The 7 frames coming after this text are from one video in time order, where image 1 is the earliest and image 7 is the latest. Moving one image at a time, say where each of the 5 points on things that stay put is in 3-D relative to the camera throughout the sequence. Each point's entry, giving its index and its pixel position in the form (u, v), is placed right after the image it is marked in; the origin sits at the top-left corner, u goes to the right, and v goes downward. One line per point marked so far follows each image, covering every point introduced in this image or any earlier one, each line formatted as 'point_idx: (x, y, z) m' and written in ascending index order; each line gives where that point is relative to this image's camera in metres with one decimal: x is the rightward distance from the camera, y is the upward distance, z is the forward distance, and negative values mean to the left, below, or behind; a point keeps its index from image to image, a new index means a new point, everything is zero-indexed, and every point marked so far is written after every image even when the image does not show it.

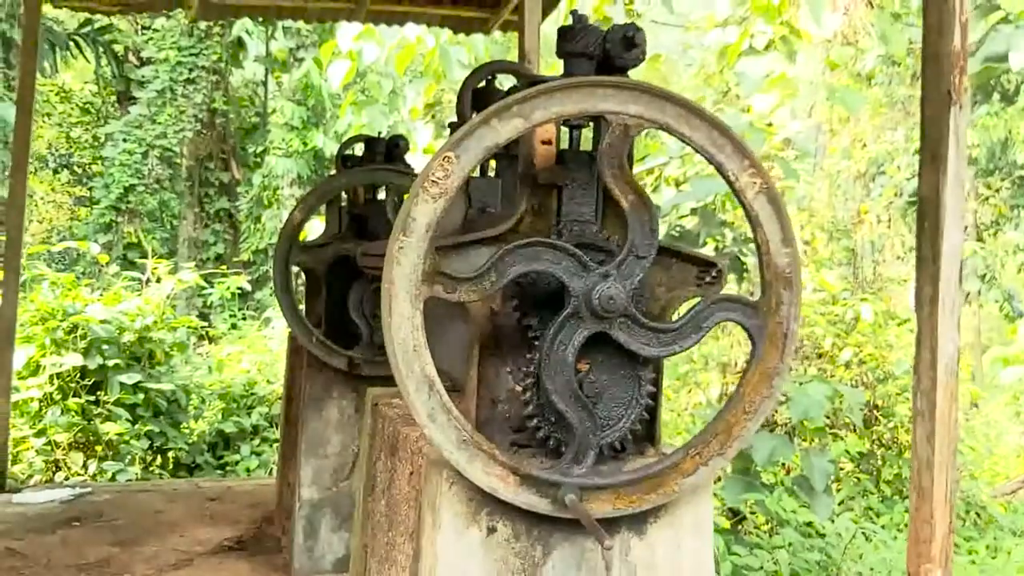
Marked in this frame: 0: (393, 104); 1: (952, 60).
0: (-0.8, +1.2, +6.4) m
1: (+1.0, +0.5, +2.2) m
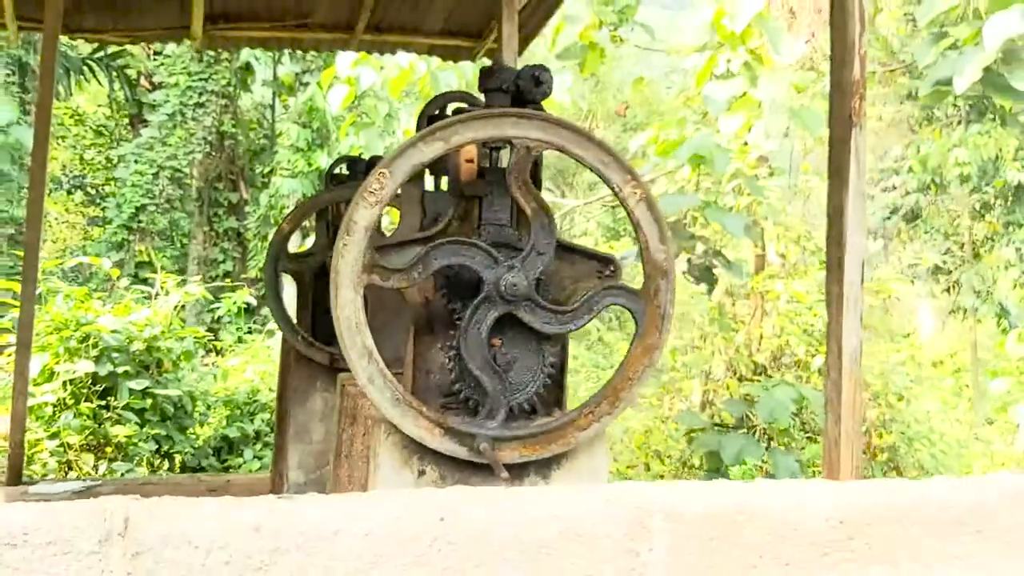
0: (-0.9, +1.1, +6.7) m
1: (+0.9, +0.5, +2.5) m
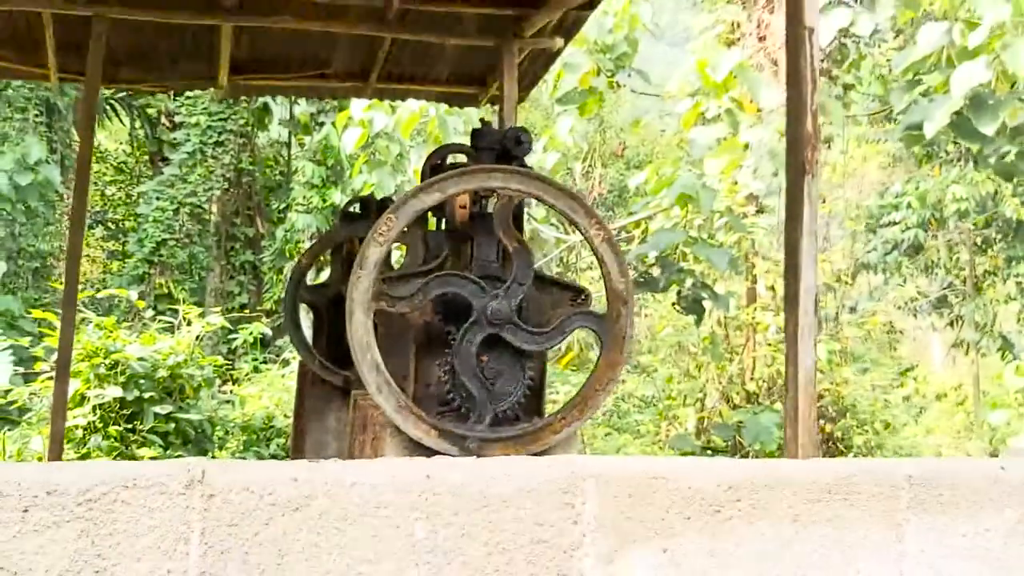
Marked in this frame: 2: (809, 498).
0: (-0.8, +0.9, +7.1) m
1: (+0.9, +0.4, +2.9) m
2: (+0.4, -0.3, +1.3) m
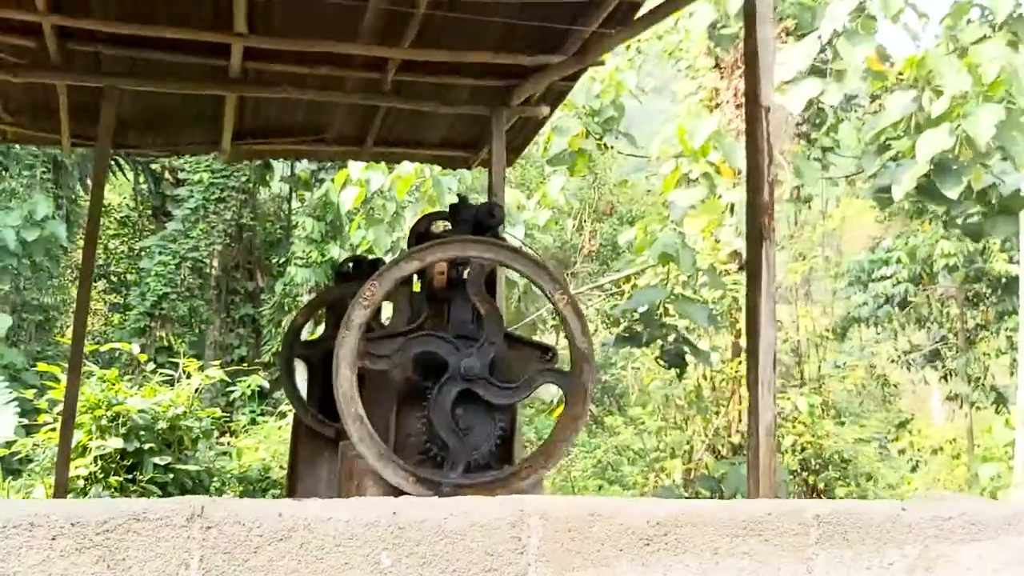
0: (-0.9, +0.5, +7.4) m
1: (+0.8, +0.3, +3.1) m
2: (+0.3, -0.4, +1.5) m
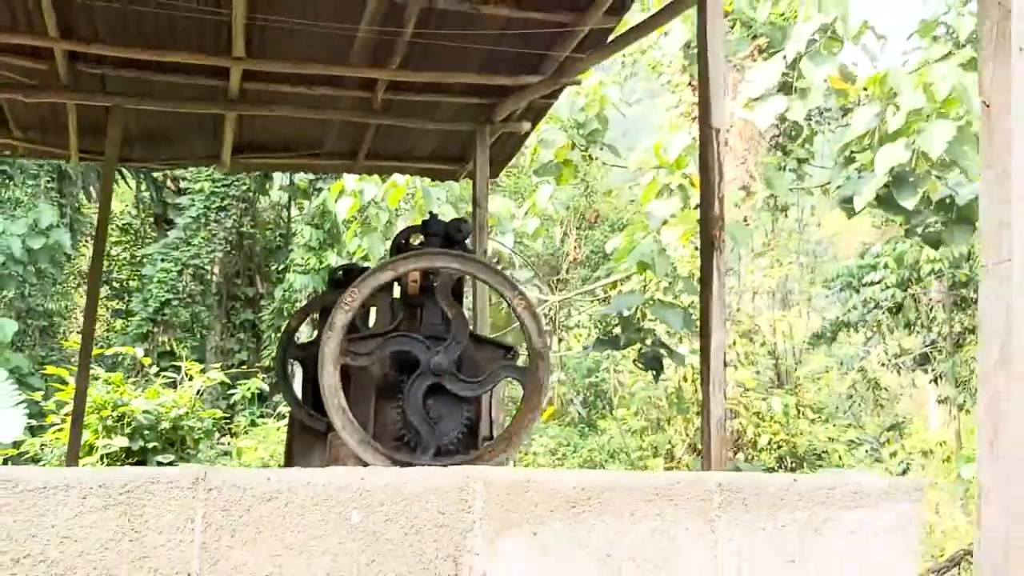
0: (-1.0, +0.4, +7.7) m
1: (+0.7, +0.2, +3.4) m
2: (+0.2, -0.4, +1.8) m
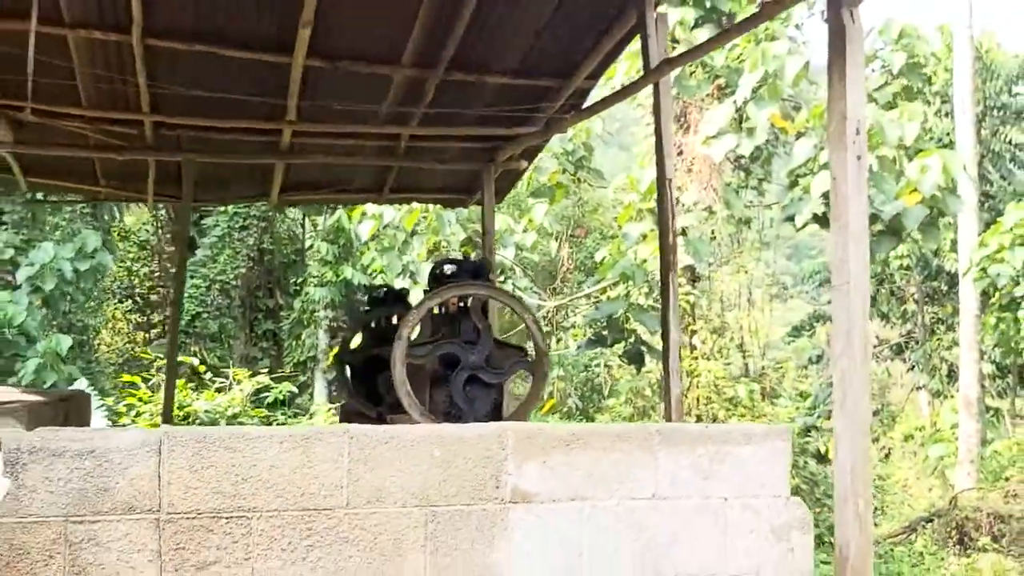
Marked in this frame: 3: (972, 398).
0: (-1.0, +0.3, +8.8) m
1: (+0.7, +0.2, +4.5) m
2: (+0.3, -0.5, +2.9) m
3: (+3.9, -0.9, +8.3) m
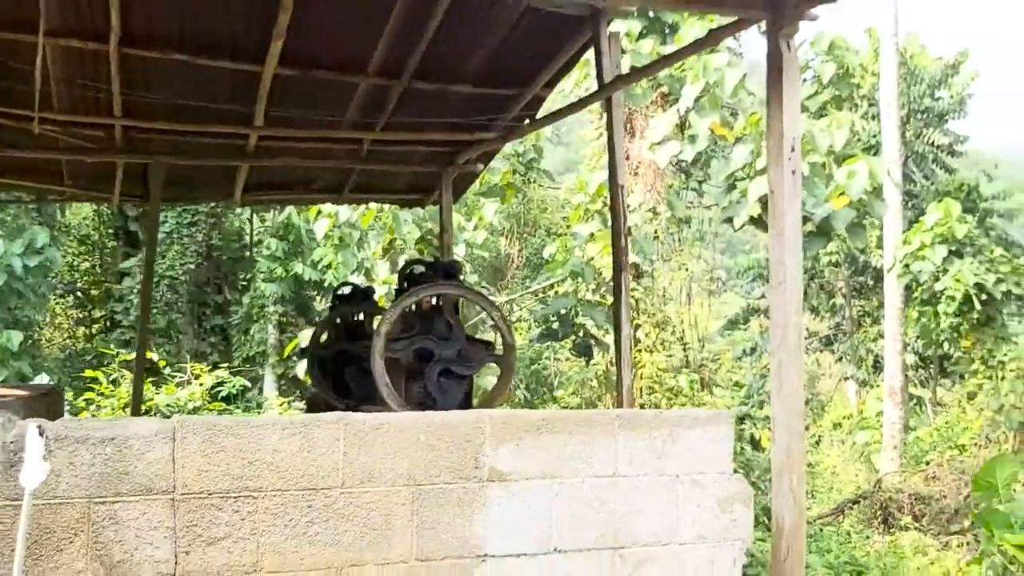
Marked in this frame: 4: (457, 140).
0: (-1.4, +0.4, +9.1) m
1: (+0.6, +0.2, +4.9) m
2: (+0.2, -0.5, +3.3) m
3: (+3.5, -0.9, +8.9) m
4: (-0.4, +1.0, +6.5) m
